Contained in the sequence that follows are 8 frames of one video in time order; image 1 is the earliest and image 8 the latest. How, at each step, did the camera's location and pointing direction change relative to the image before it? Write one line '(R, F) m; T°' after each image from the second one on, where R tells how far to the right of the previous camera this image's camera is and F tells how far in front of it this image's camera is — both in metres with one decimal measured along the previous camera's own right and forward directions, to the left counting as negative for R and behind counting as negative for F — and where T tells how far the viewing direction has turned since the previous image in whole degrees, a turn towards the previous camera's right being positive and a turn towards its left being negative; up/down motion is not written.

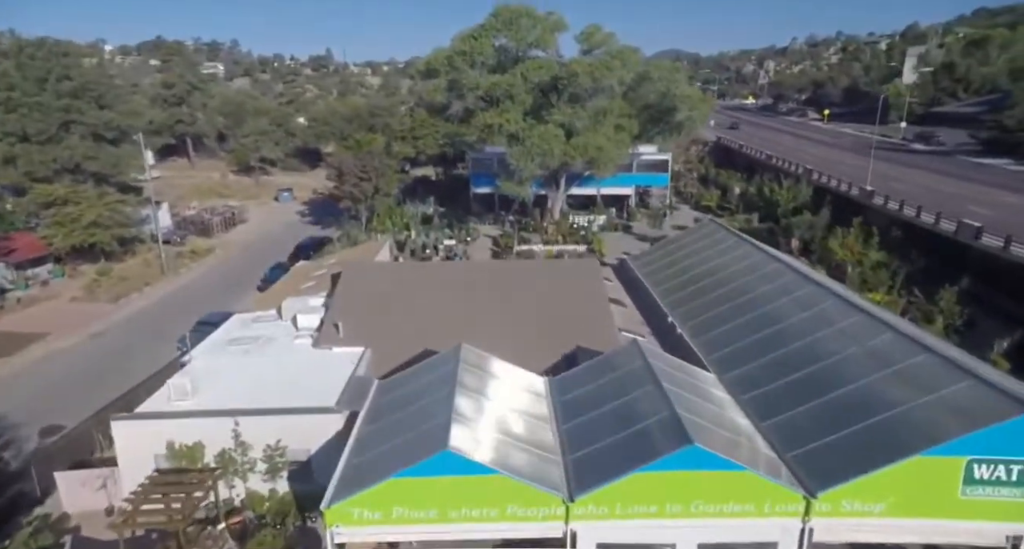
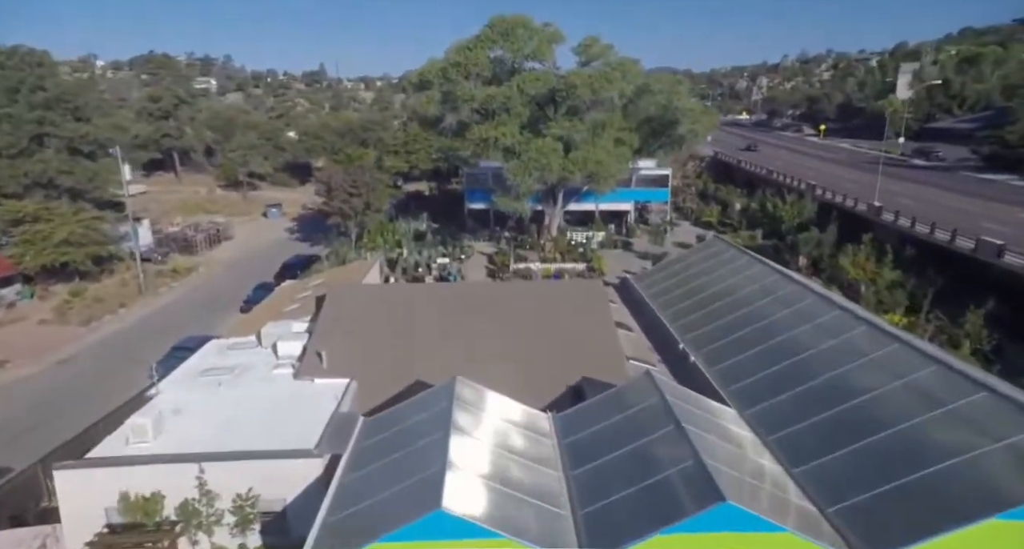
(-0.1, +1.2) m; +1°
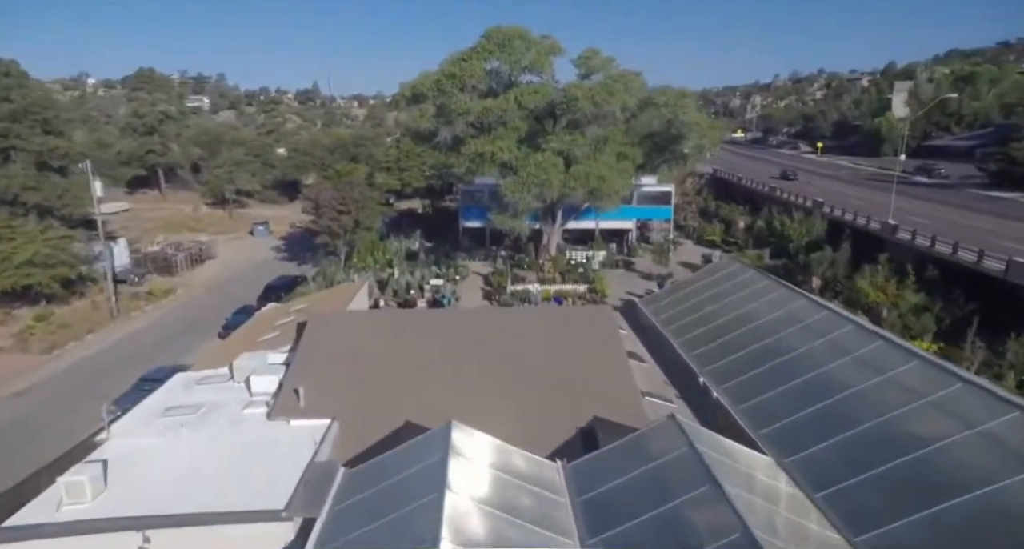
(-0.2, +1.6) m; +1°
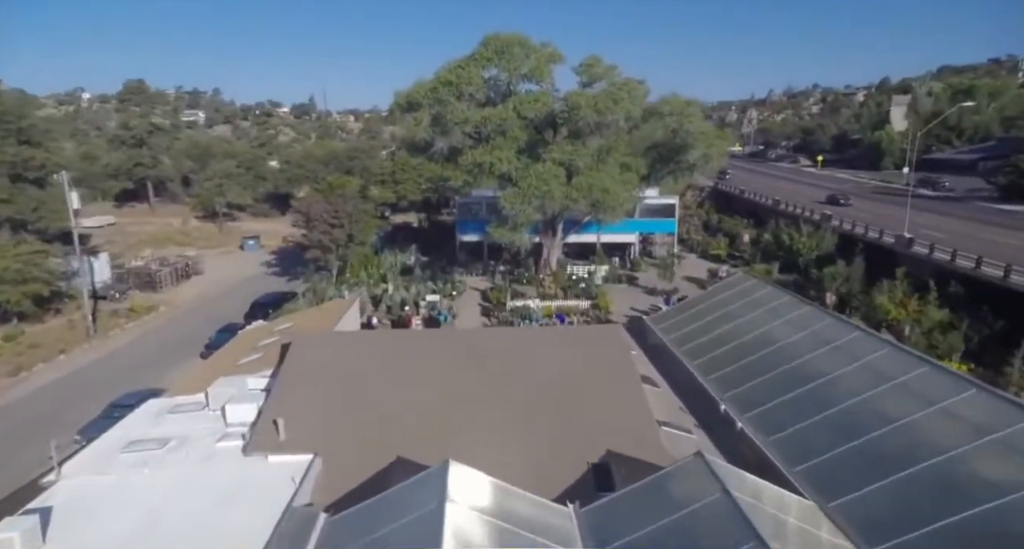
(-0.1, +1.2) m; 0°
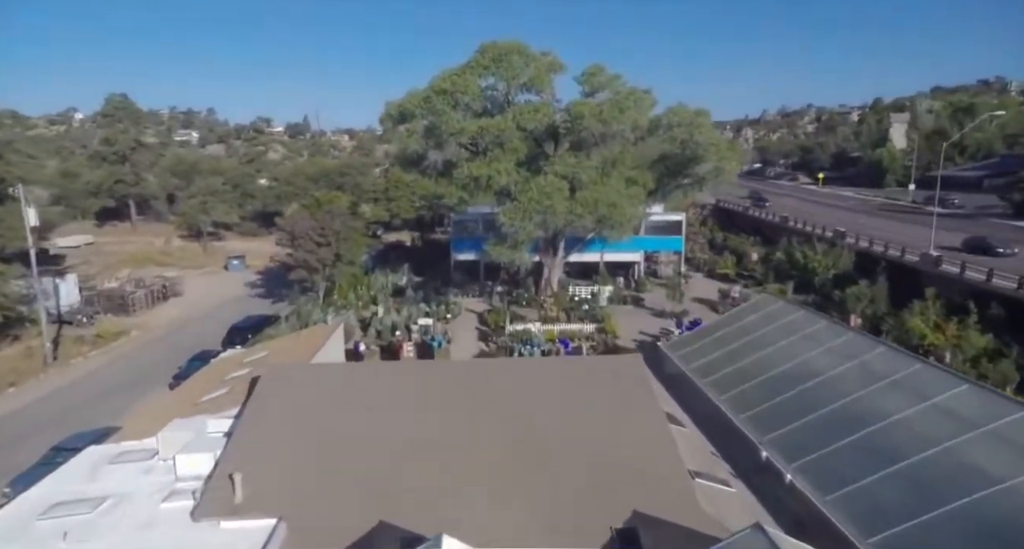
(-0.2, +1.9) m; 0°
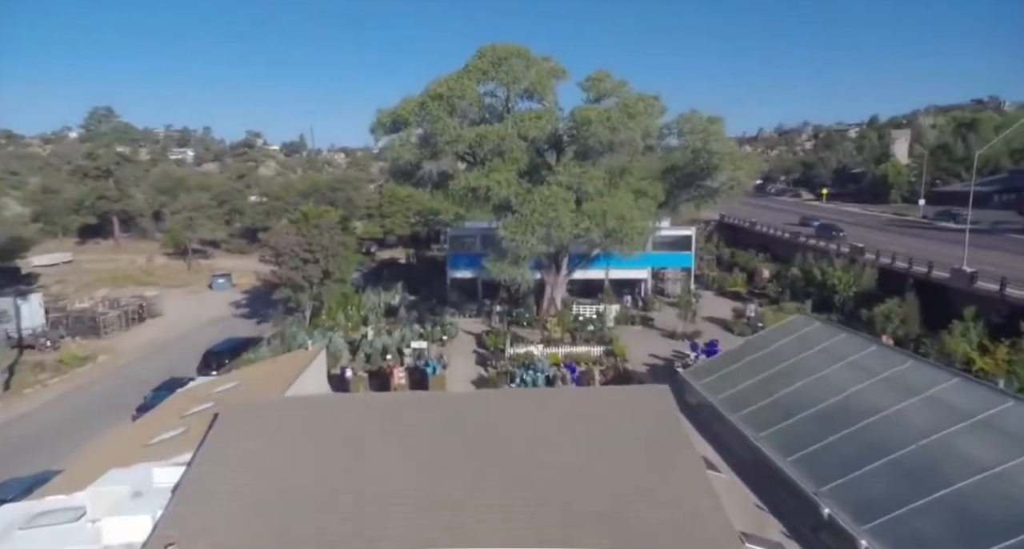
(-0.1, +1.9) m; 0°
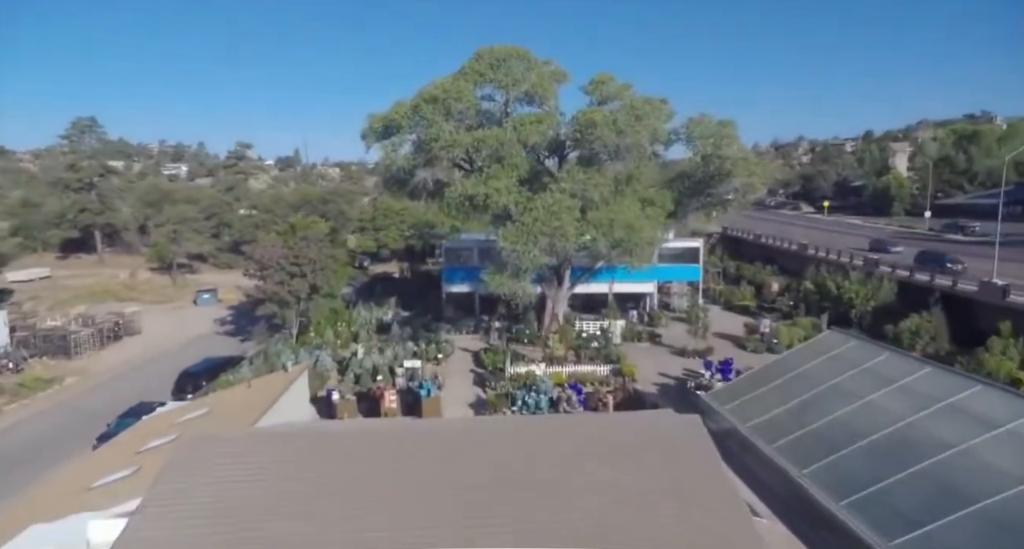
(-0.1, +1.5) m; 0°
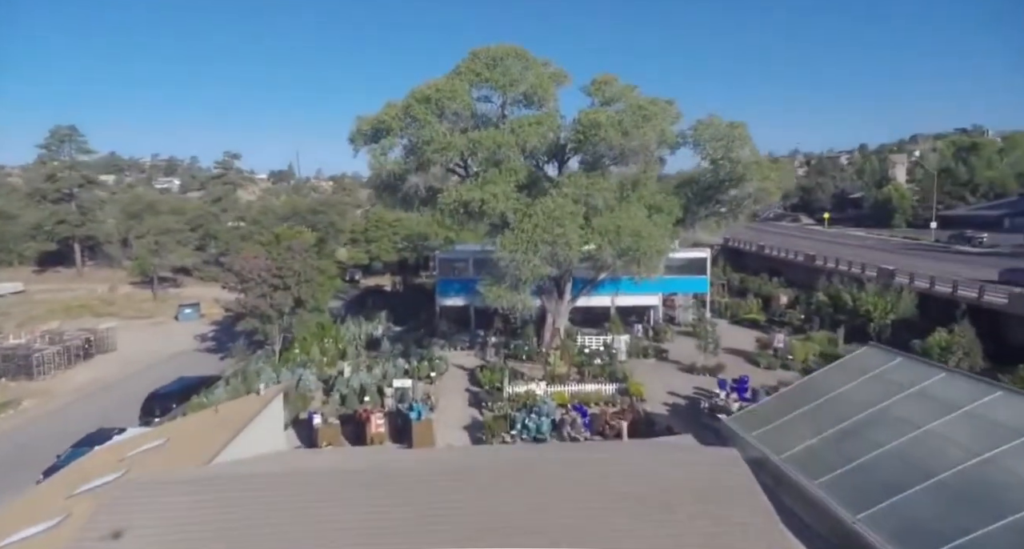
(-0.1, +1.5) m; 0°
